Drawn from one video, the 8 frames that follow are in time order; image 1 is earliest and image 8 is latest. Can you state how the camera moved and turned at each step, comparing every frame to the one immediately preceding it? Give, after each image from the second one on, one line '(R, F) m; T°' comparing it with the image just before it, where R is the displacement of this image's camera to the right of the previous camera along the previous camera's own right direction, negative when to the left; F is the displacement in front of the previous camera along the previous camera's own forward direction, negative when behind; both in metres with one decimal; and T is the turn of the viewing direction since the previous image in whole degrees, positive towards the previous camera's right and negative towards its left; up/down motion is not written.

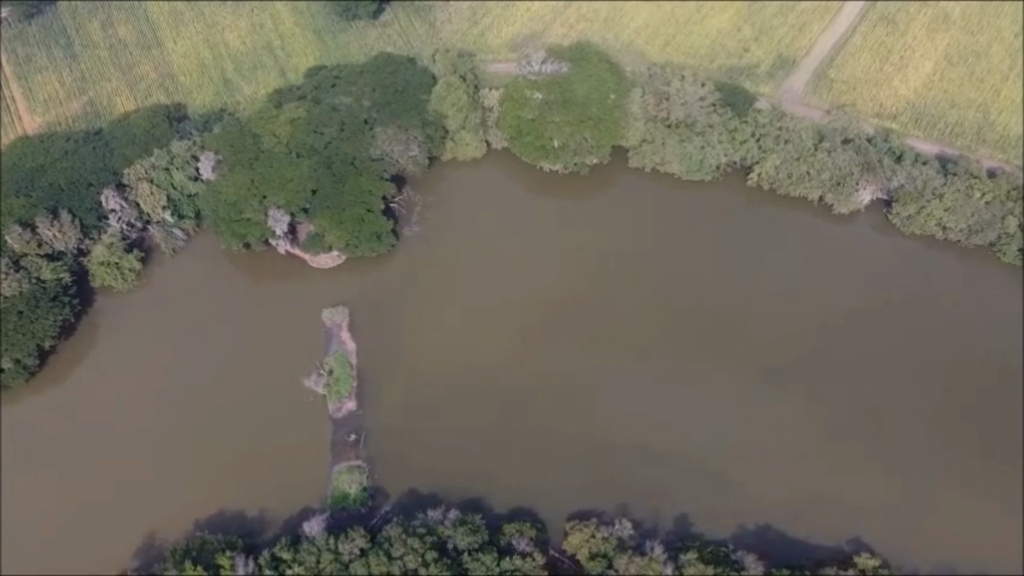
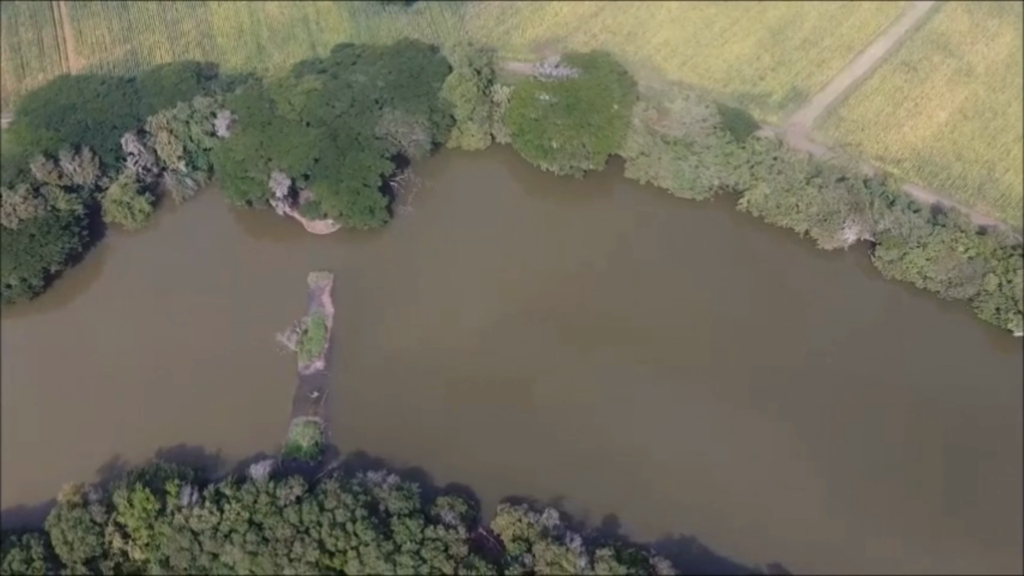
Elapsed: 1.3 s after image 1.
(+5.8, -2.1) m; -4°
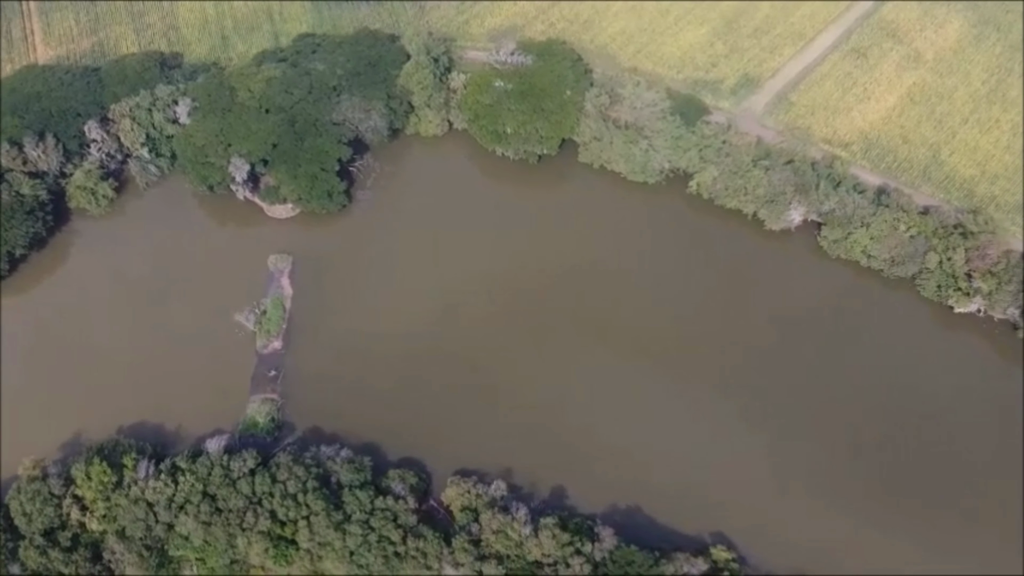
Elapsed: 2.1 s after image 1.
(+2.9, -1.5) m; 0°
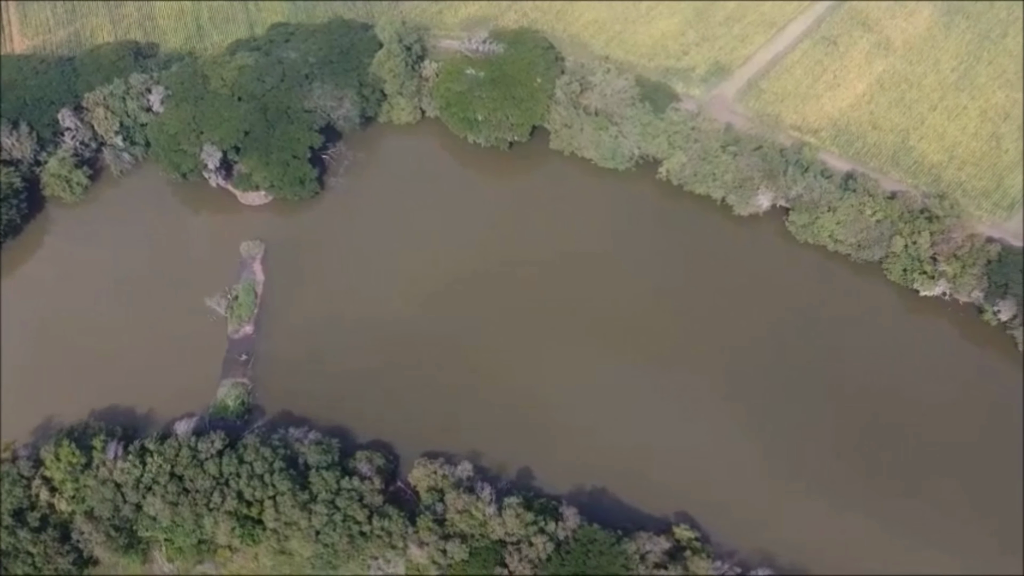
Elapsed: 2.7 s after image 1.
(+2.1, -0.6) m; 0°
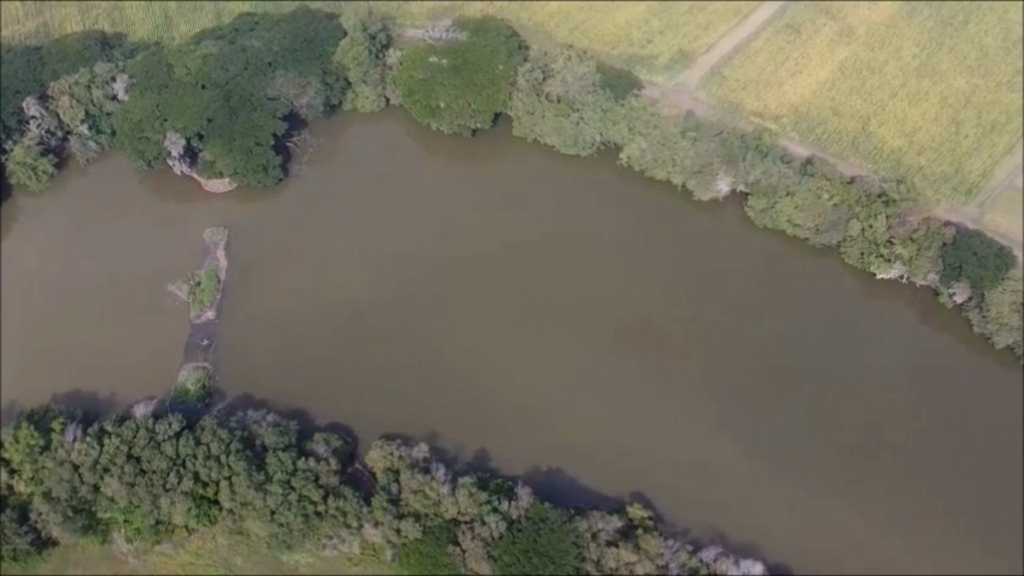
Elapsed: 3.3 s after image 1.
(+2.7, -0.5) m; 0°
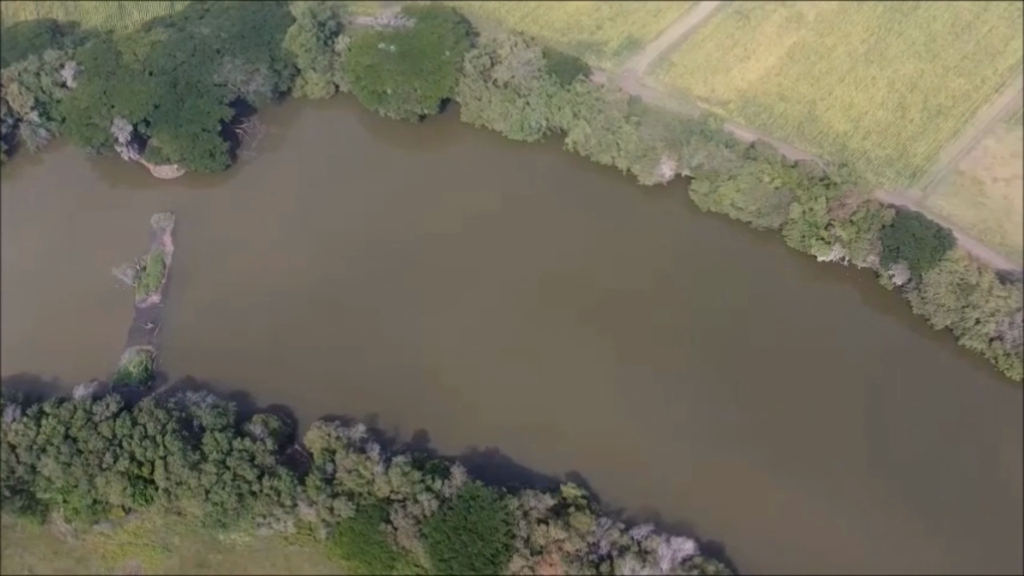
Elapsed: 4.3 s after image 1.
(+4.0, -0.4) m; 0°
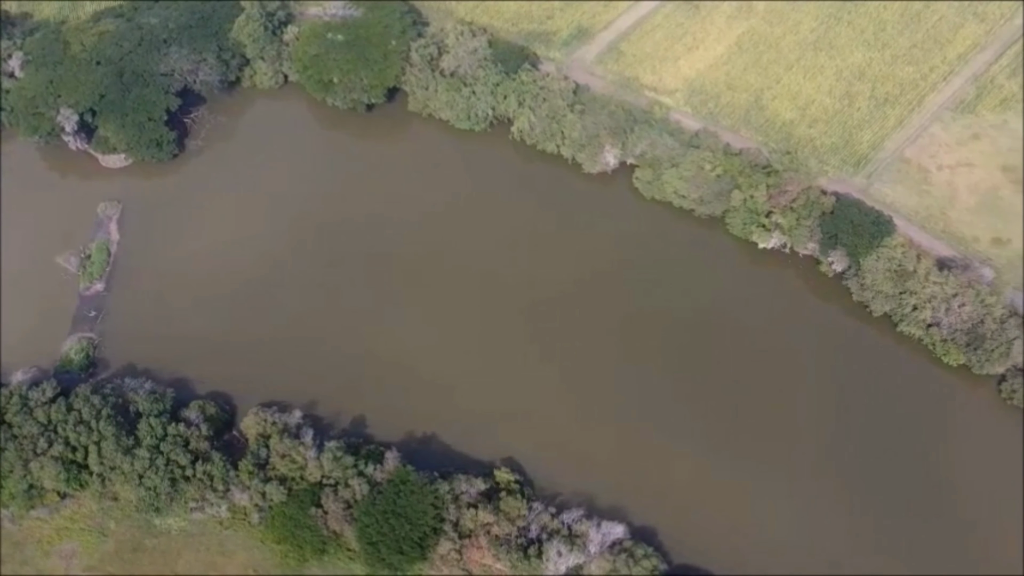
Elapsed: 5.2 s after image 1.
(+4.1, -0.3) m; 0°
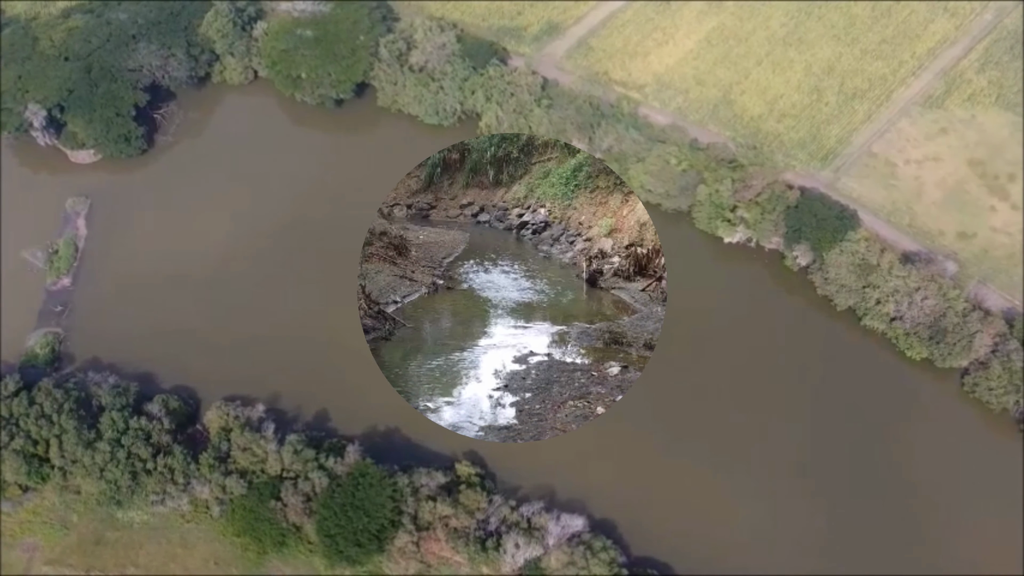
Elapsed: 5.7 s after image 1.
(+1.7, -0.2) m; 0°
